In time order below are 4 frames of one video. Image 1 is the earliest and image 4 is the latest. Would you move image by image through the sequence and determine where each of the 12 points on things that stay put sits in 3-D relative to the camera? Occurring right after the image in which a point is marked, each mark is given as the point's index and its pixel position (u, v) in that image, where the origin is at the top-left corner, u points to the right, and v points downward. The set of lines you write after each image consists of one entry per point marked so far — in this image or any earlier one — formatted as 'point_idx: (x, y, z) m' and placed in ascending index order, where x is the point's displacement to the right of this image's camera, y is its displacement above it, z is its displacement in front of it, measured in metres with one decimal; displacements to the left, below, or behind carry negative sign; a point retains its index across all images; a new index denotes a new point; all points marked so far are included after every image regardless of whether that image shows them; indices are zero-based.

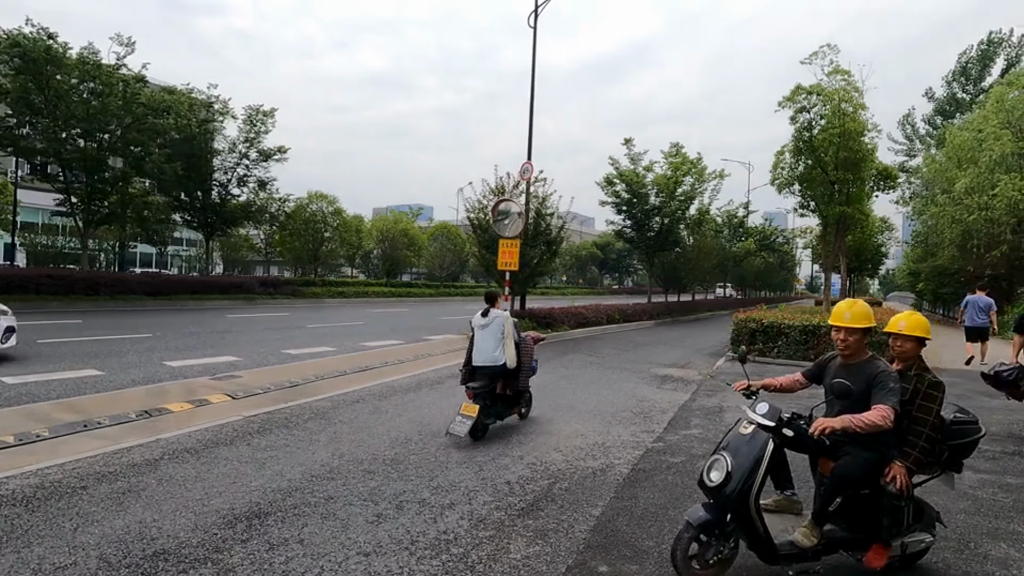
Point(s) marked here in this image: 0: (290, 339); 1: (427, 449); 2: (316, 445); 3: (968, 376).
0: (-6.0, -1.3, +14.2) m
1: (-0.9, -1.7, +5.6) m
2: (-2.1, -1.7, +5.6) m
3: (+9.2, -1.8, +10.9) m
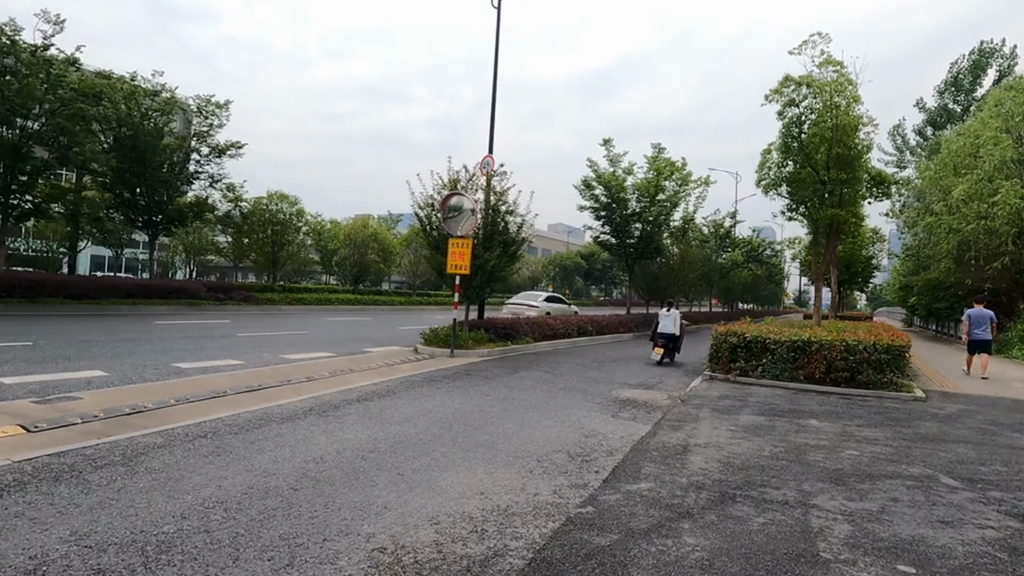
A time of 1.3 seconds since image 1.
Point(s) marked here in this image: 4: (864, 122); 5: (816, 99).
0: (-7.2, -1.4, +12.3) m
1: (-2.0, -1.7, +3.8) m
2: (-3.1, -1.6, +3.8) m
3: (+8.1, -2.0, +9.2) m
4: (+9.8, +4.6, +14.9) m
5: (+8.8, +5.4, +15.4) m
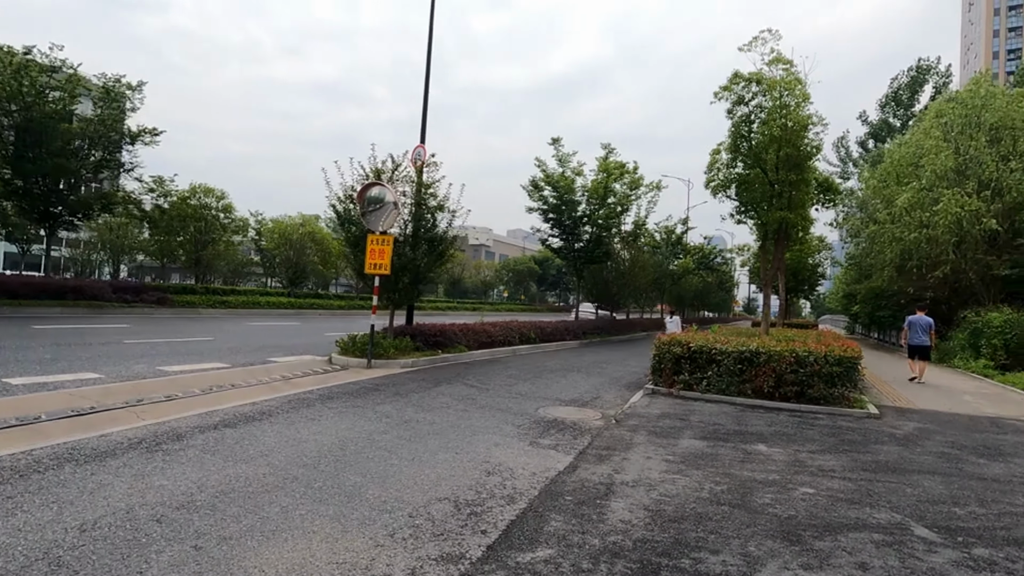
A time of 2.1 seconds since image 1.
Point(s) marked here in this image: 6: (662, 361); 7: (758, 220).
0: (-8.7, -1.4, +10.4) m
1: (-2.9, -1.6, +2.3) m
2: (-4.0, -1.5, +2.2) m
3: (+6.7, -2.1, +8.4) m
4: (+8.1, +4.4, +14.3) m
5: (+7.0, +5.2, +14.8) m
6: (+3.0, -1.4, +10.6) m
7: (+7.1, +2.0, +15.5) m
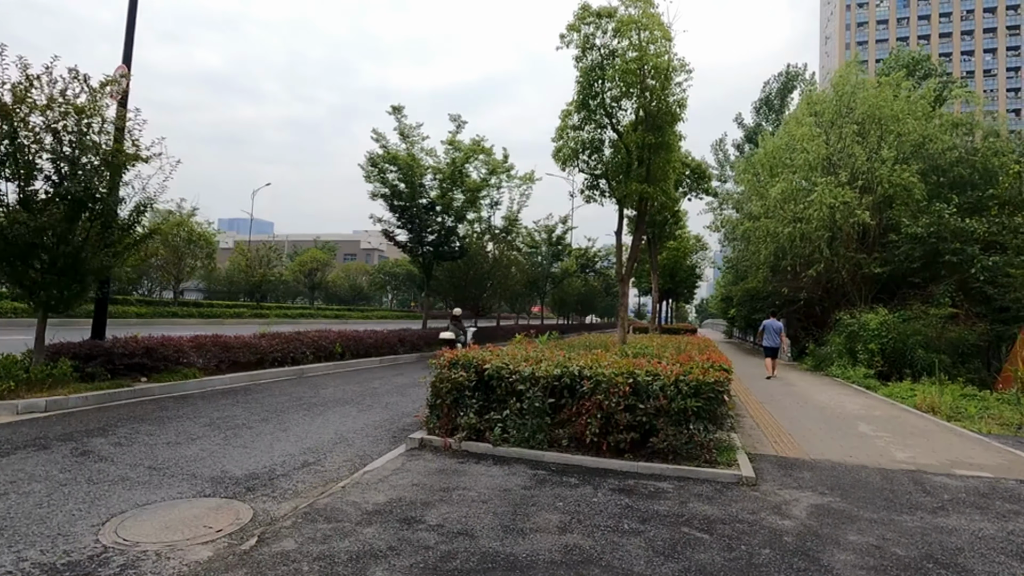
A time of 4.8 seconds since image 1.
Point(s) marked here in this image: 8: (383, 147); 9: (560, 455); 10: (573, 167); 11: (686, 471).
0: (-12.4, -1.2, +4.4) m
1: (-5.2, -1.3, -2.6) m
2: (-6.3, -1.3, -2.9) m
3: (+3.2, -1.9, +5.2) m
4: (+3.5, +4.5, +11.3) m
5: (+2.3, +5.3, +11.6) m
6: (-0.9, -1.3, +6.6) m
7: (+2.3, +2.0, +12.2) m
8: (-4.8, +5.3, +20.0) m
9: (+0.5, -1.9, +6.0) m
10: (+1.5, +2.8, +12.5) m
11: (+1.8, -1.9, +5.6) m
